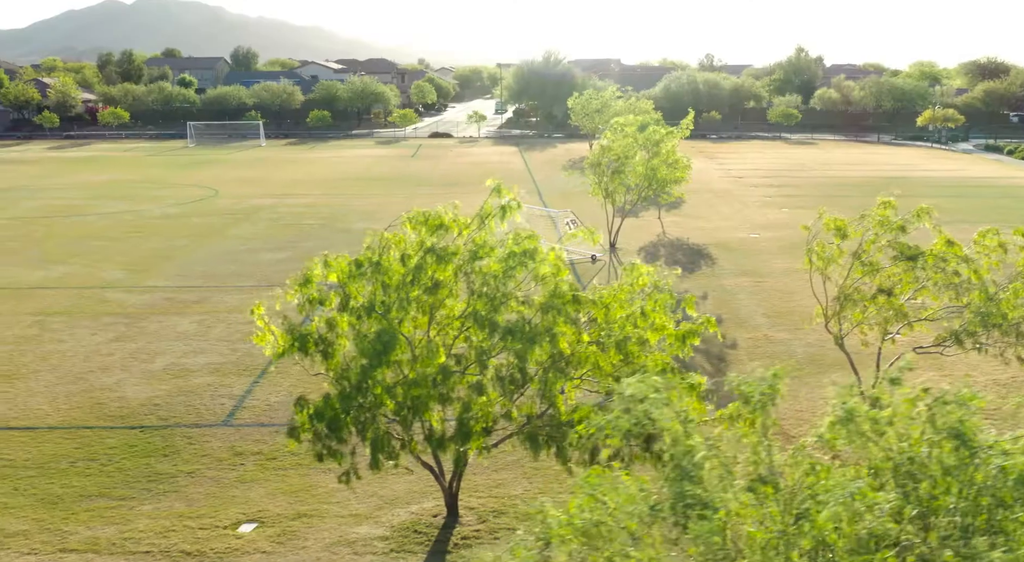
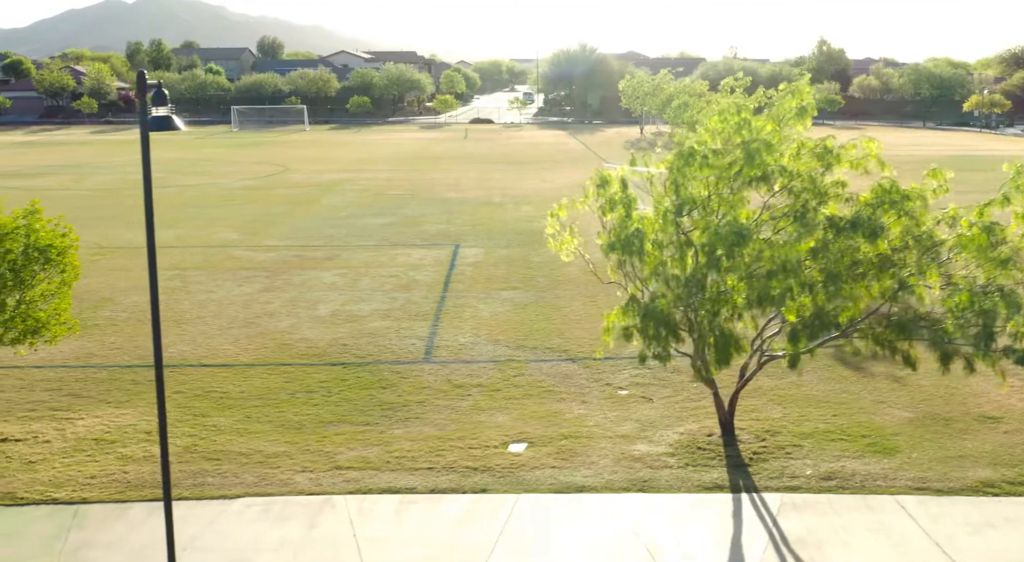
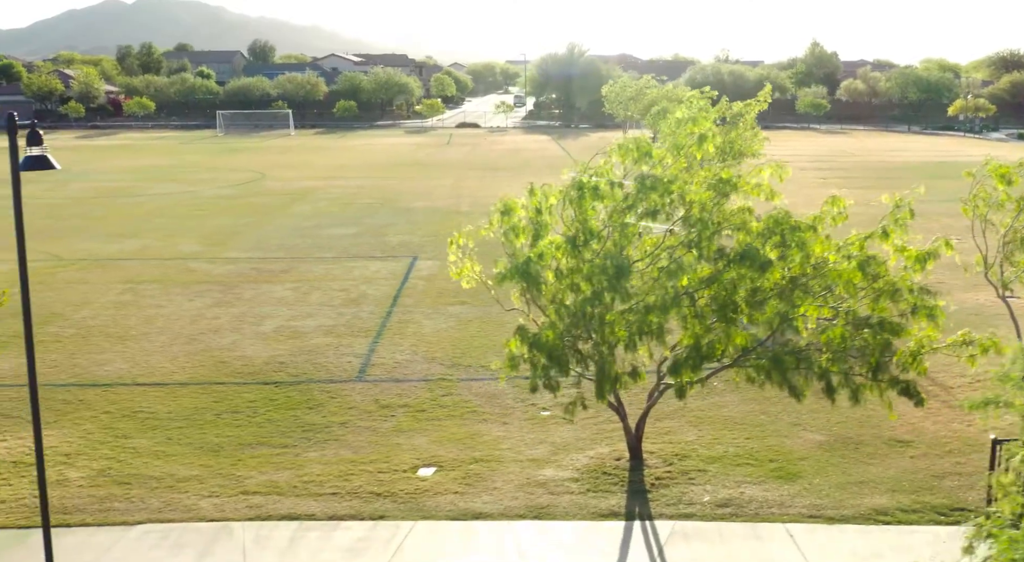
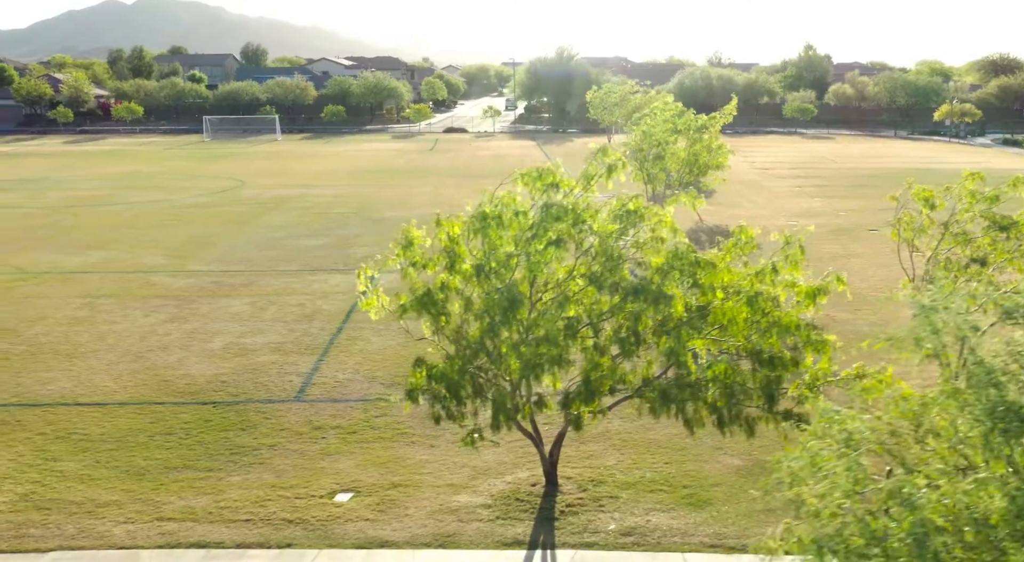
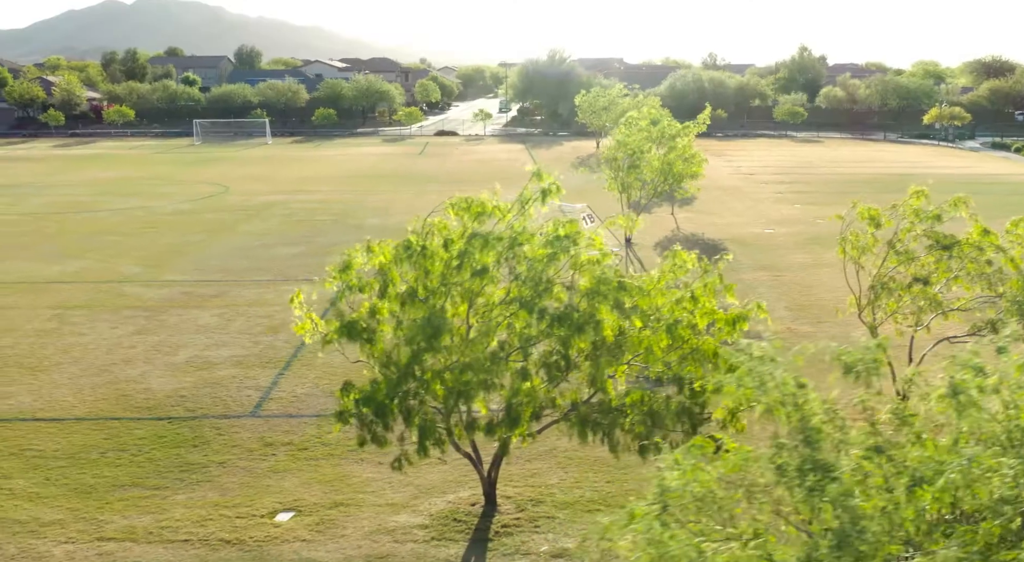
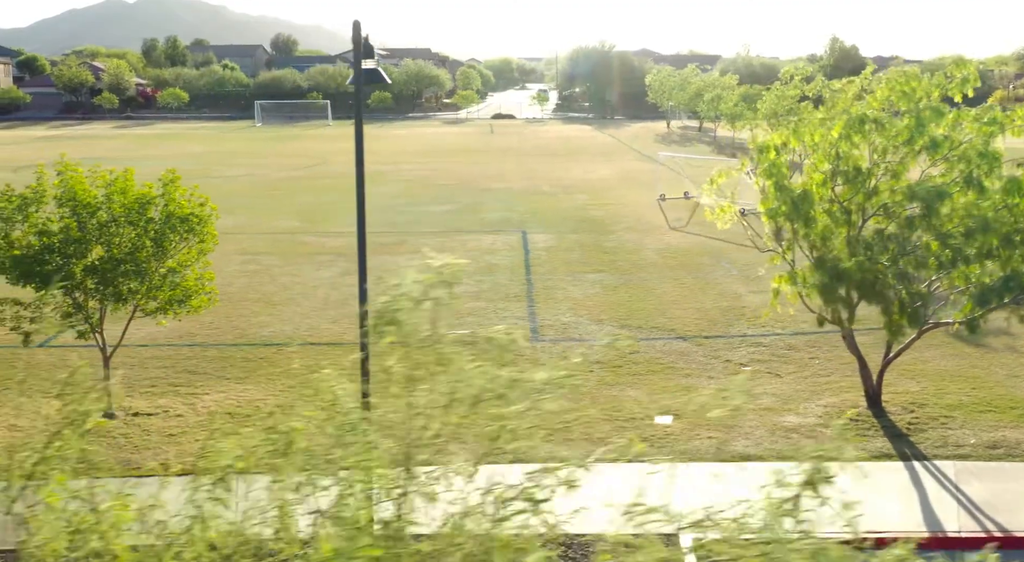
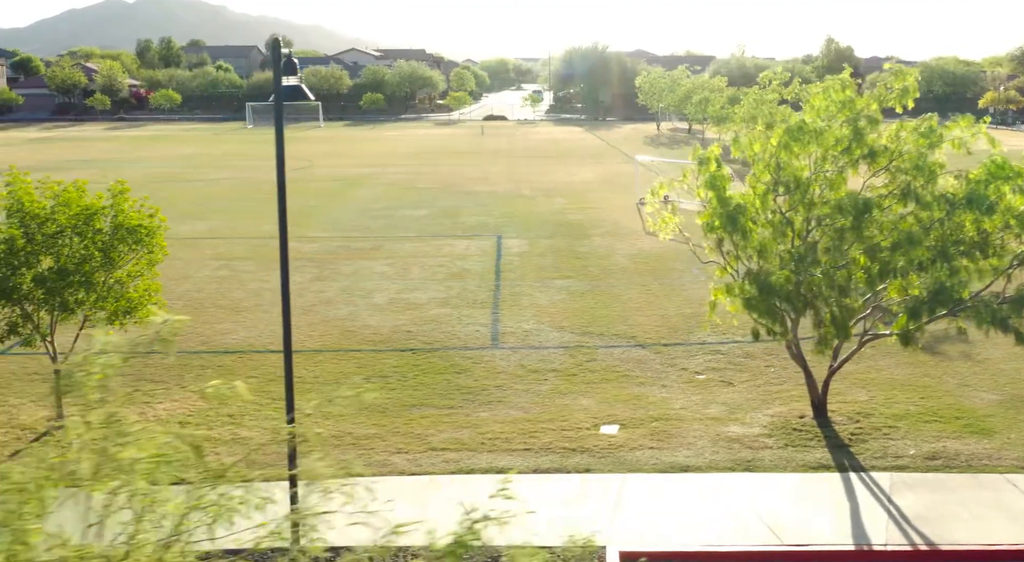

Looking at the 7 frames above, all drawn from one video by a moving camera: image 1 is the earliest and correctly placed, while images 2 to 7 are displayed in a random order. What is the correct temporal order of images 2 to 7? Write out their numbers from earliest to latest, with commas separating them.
5, 4, 3, 2, 7, 6
